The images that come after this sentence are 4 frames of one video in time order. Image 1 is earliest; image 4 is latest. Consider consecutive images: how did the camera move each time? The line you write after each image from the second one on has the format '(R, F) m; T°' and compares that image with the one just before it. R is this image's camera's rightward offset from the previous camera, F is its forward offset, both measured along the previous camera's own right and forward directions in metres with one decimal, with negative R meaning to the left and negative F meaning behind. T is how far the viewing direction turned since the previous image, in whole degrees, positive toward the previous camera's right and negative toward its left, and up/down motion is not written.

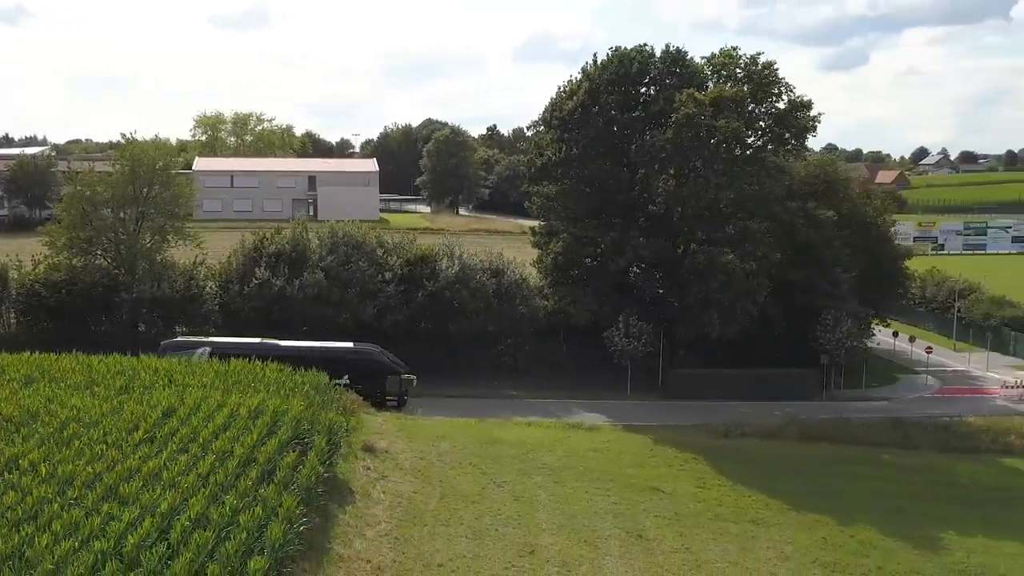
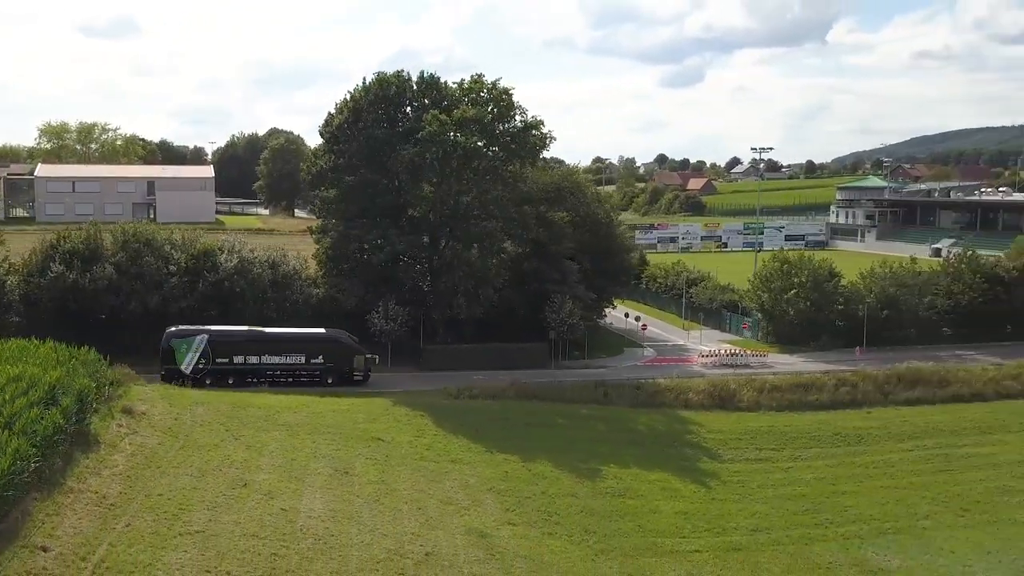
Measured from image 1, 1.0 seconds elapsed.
(+7.1, -5.7) m; +5°
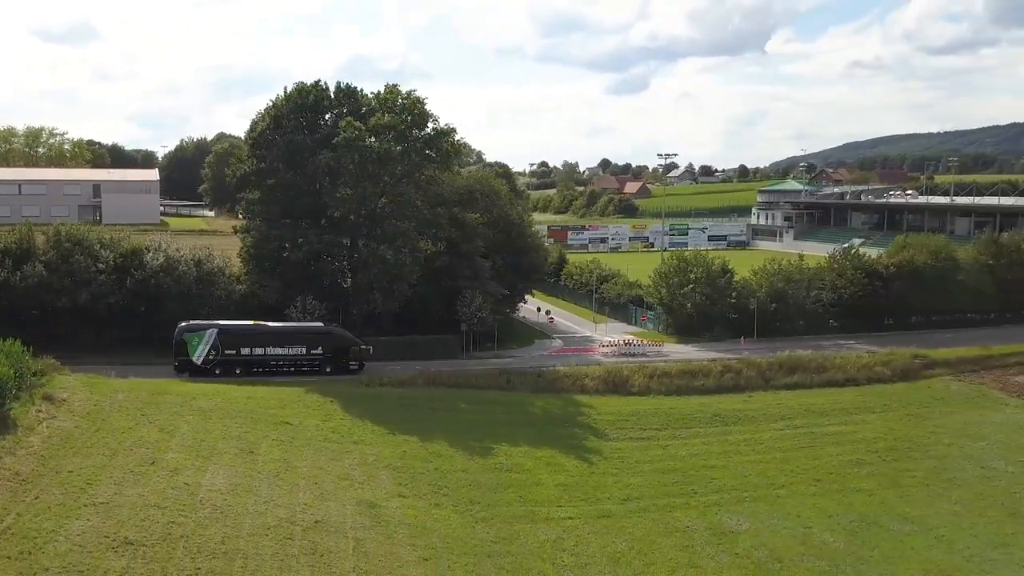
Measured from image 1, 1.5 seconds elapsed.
(+3.3, -2.6) m; +2°
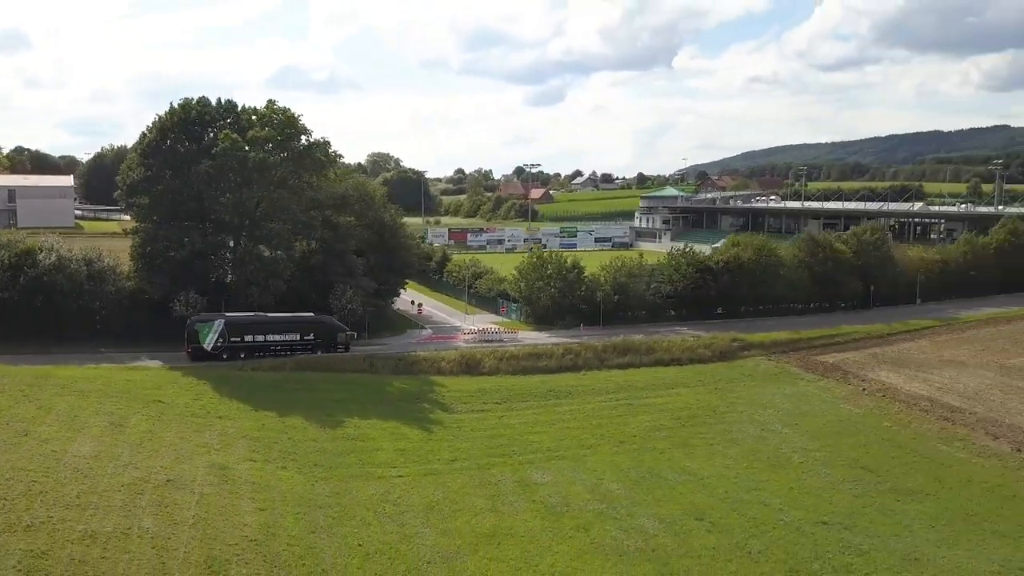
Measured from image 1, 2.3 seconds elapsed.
(+5.4, -4.6) m; +3°
